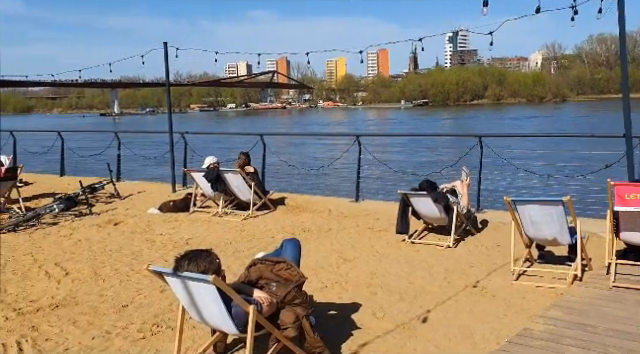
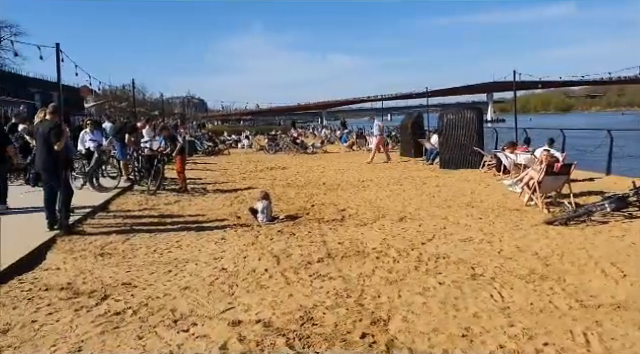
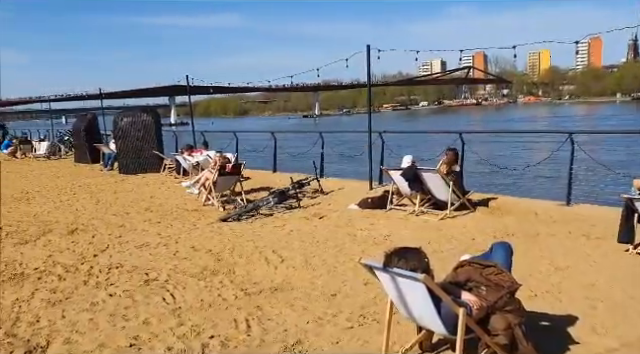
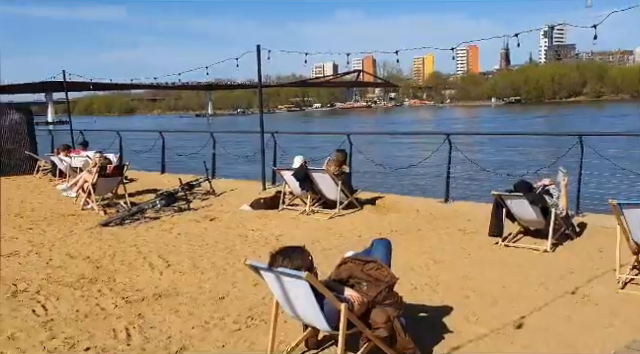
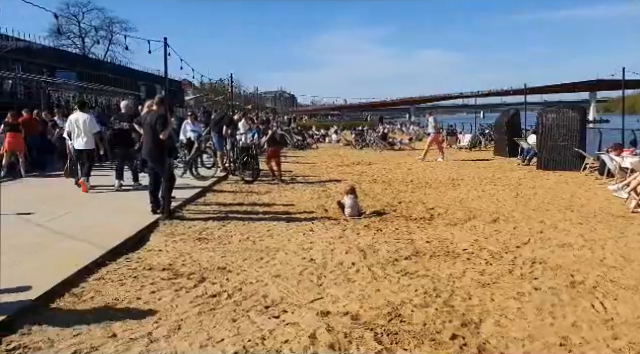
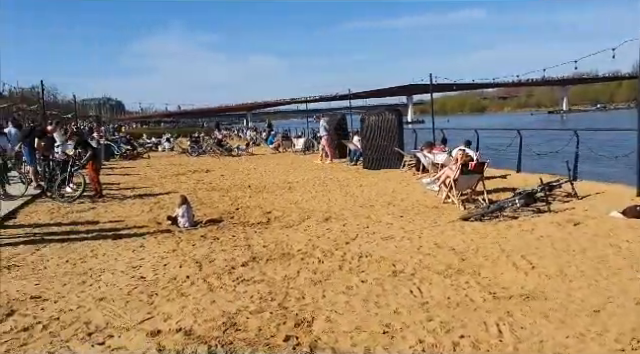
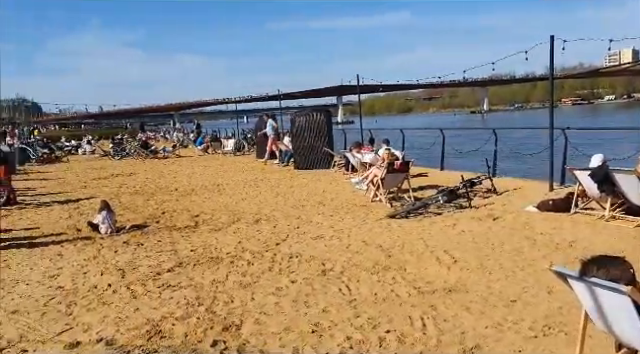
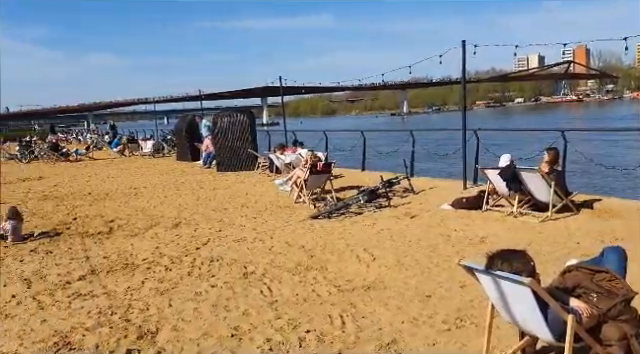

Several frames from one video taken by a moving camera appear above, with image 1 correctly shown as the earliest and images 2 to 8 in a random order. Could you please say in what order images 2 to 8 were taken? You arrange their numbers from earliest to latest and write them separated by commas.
4, 3, 8, 7, 6, 2, 5
